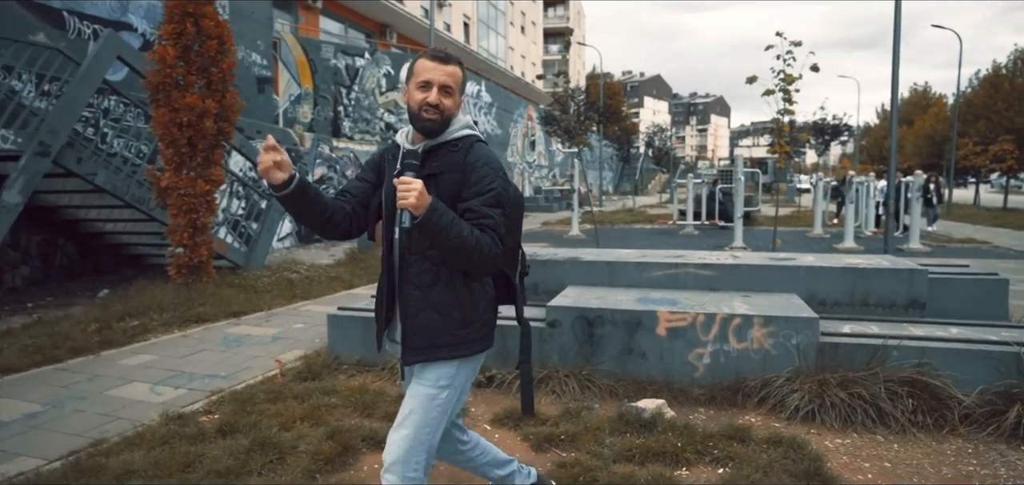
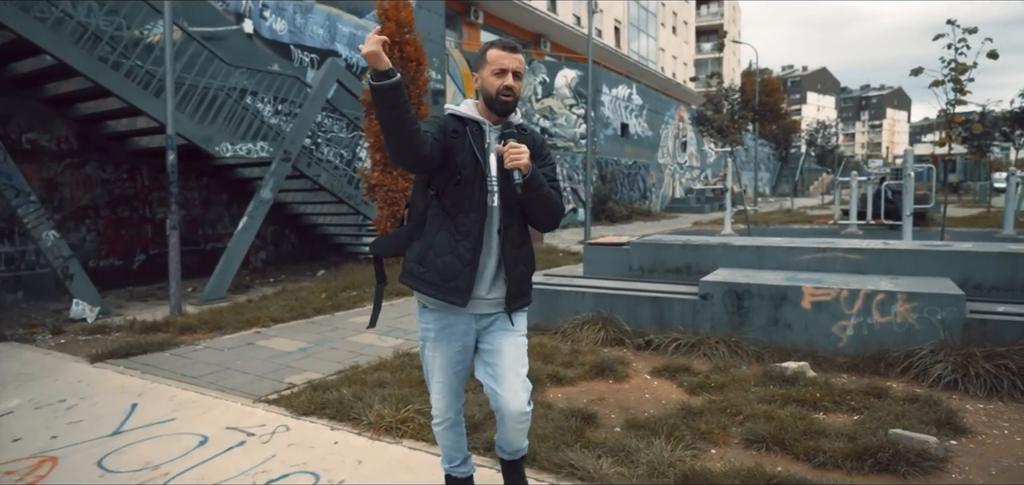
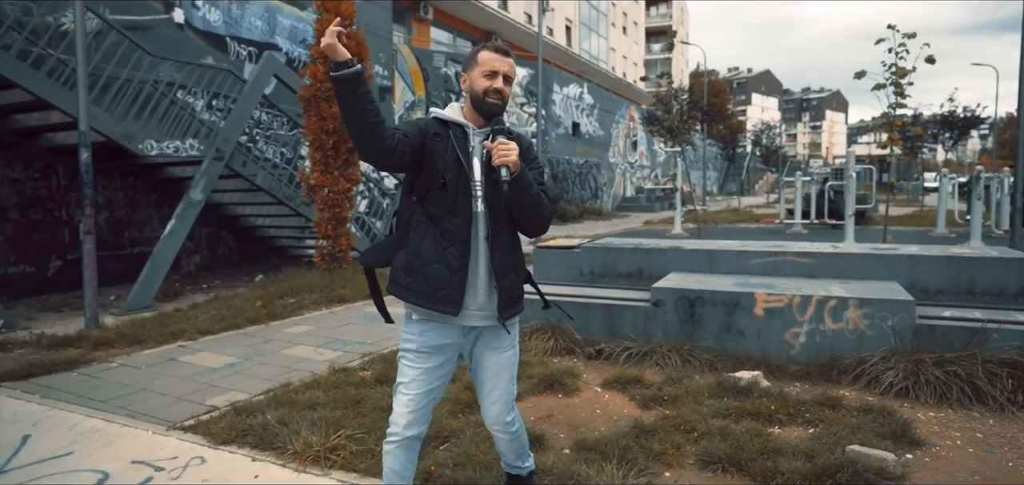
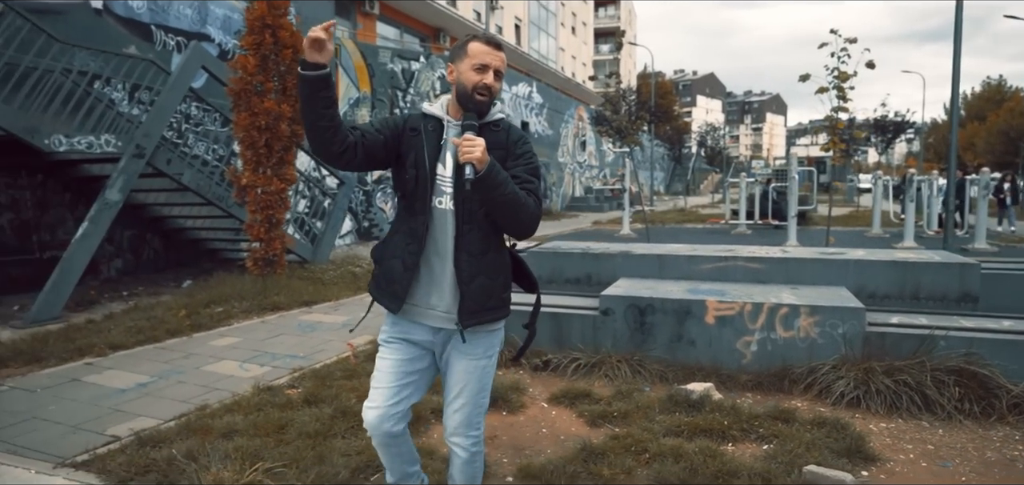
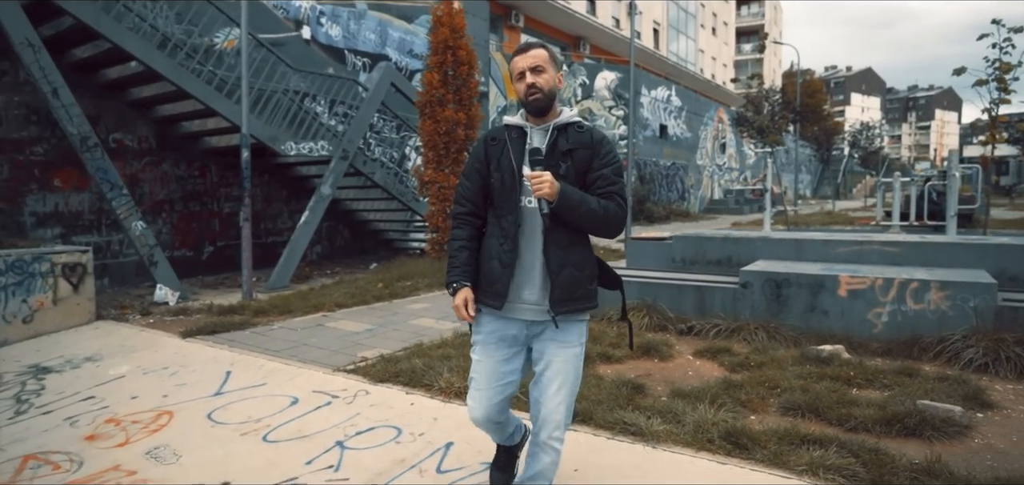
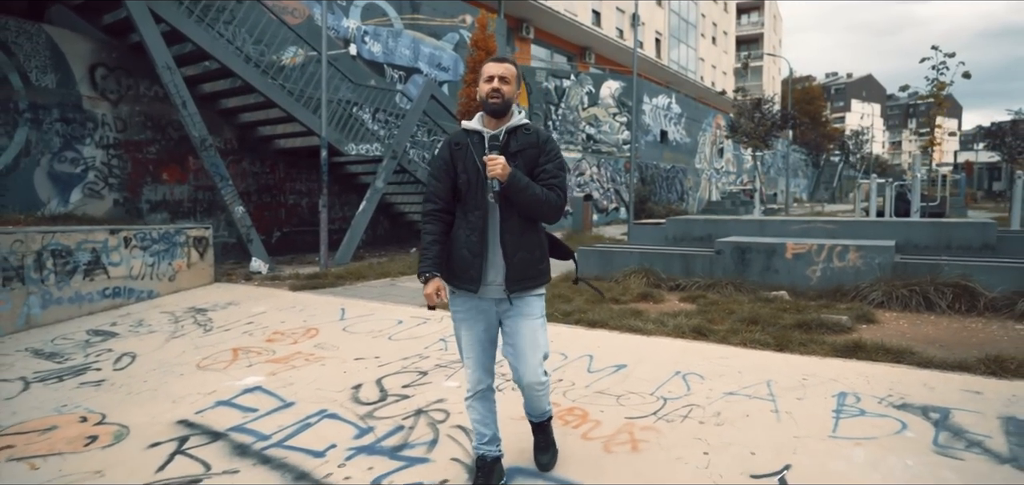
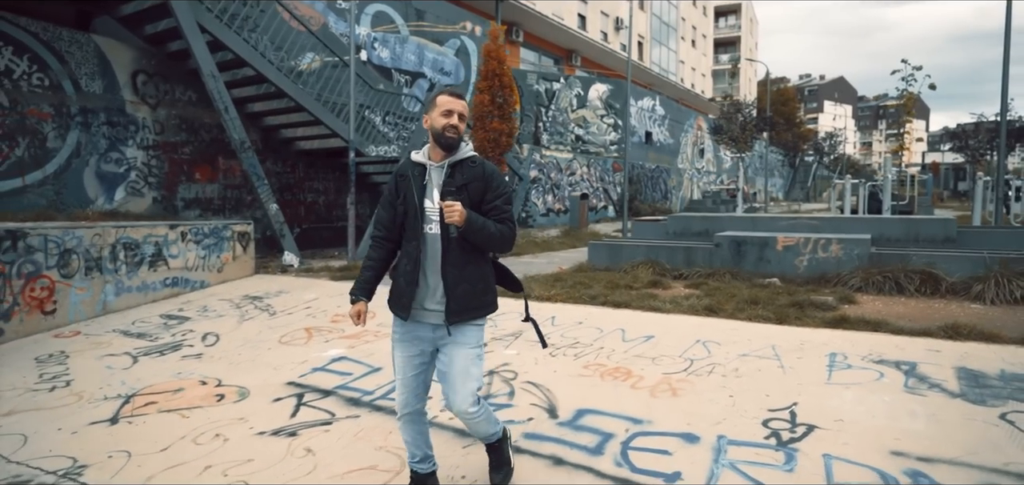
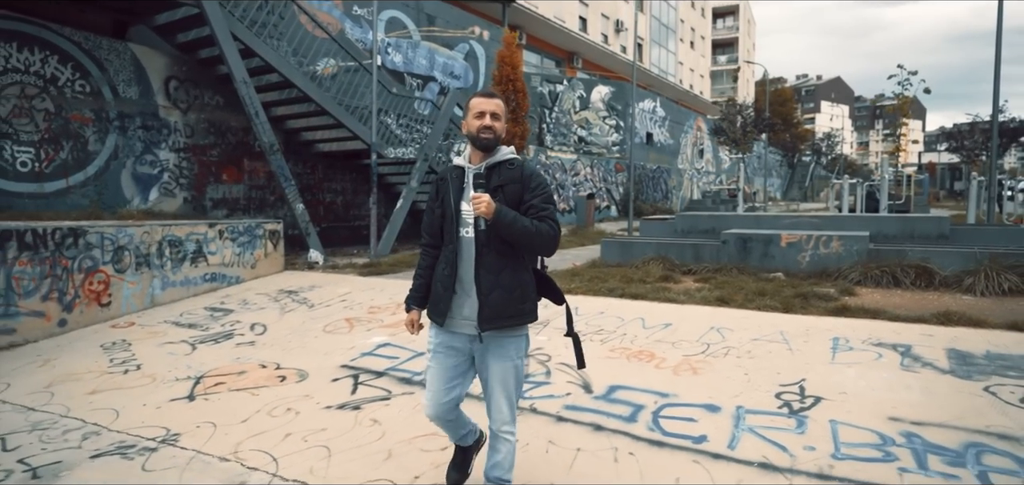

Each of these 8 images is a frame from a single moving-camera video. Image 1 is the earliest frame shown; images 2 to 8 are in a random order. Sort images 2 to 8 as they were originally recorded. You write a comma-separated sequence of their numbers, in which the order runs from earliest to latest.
4, 3, 2, 5, 6, 7, 8
